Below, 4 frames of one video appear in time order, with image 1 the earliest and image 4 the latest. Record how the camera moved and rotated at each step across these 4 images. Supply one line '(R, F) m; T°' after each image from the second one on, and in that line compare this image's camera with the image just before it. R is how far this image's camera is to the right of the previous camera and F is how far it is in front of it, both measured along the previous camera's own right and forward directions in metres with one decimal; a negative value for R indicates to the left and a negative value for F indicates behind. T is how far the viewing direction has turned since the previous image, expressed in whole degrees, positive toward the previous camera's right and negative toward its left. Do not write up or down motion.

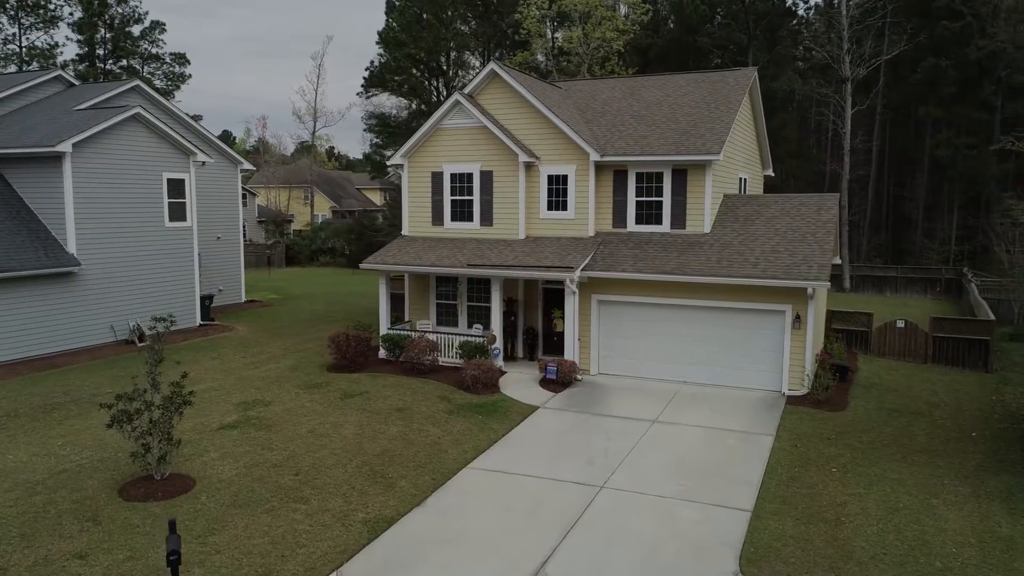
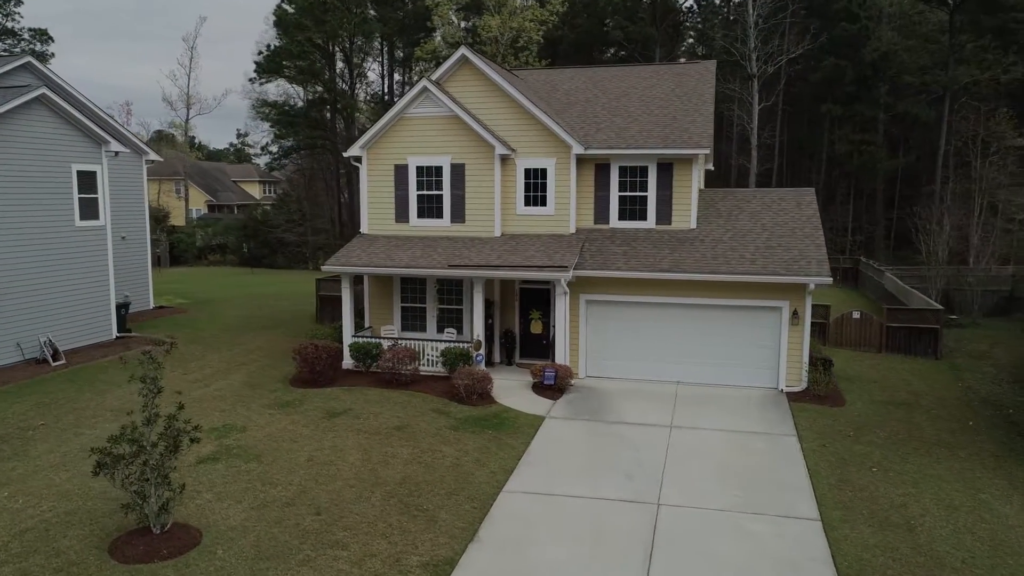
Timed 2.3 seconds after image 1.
(-2.3, +1.2) m; +9°
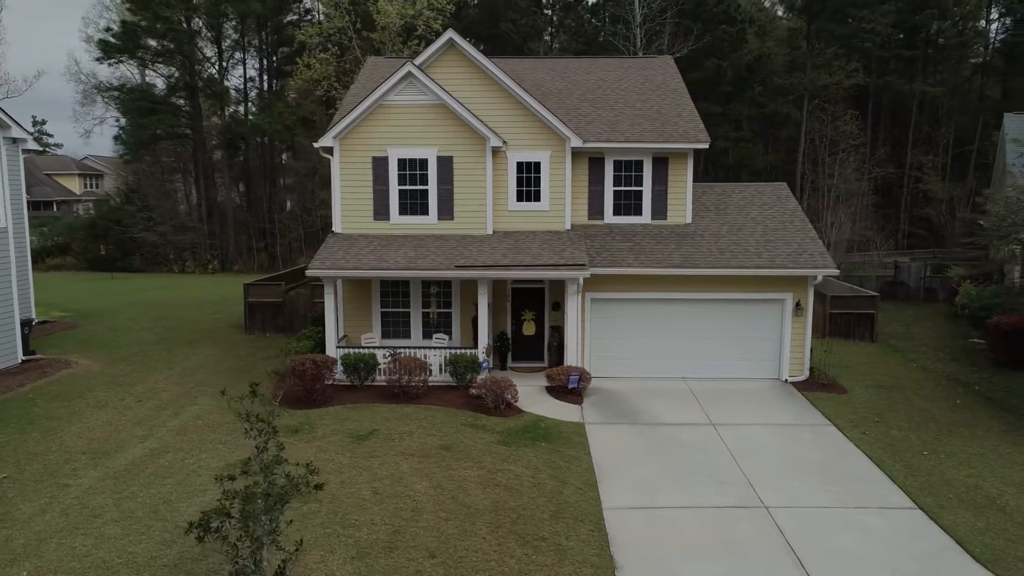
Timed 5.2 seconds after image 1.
(-3.4, +1.2) m; +12°
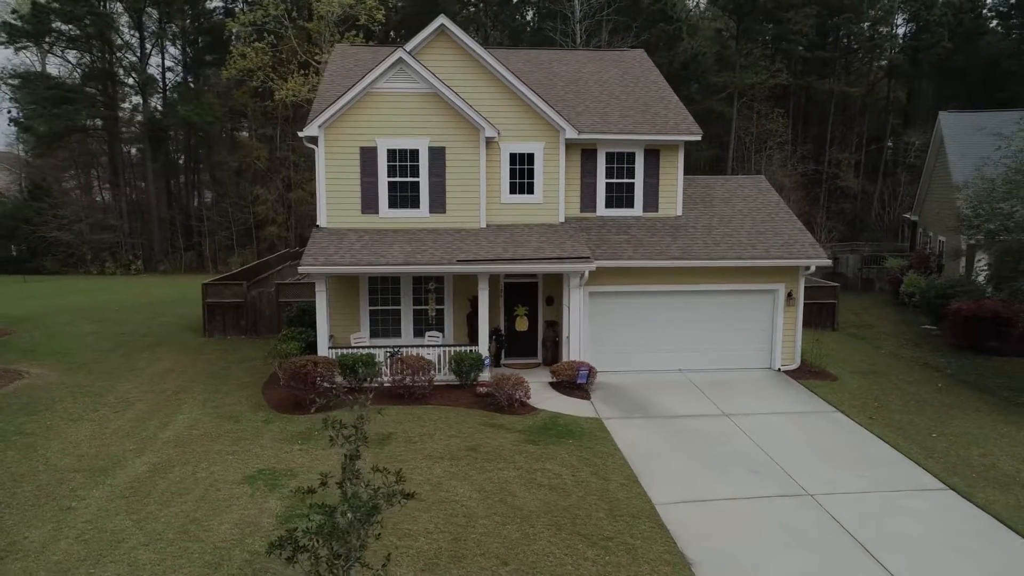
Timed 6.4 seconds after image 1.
(-1.7, +0.5) m; +6°
